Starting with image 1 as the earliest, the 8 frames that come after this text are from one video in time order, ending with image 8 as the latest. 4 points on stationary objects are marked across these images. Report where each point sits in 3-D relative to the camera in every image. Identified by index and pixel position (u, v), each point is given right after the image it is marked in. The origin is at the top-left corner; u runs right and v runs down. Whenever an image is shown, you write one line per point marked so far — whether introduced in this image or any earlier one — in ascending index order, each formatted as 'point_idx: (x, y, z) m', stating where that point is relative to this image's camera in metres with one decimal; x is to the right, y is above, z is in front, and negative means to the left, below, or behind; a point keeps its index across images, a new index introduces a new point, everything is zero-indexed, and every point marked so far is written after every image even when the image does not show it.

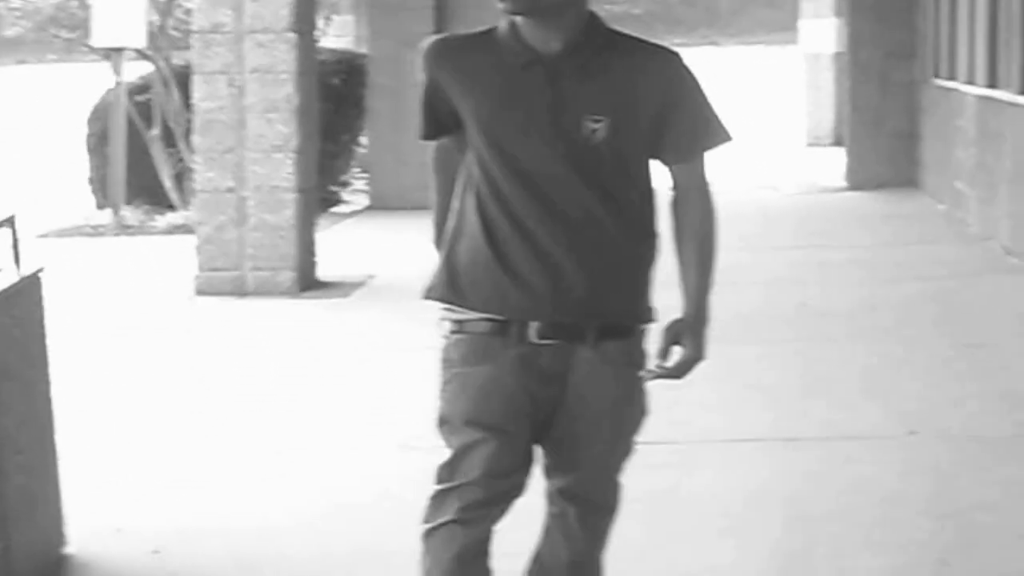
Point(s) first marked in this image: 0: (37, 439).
0: (-0.7, -0.2, +4.4) m
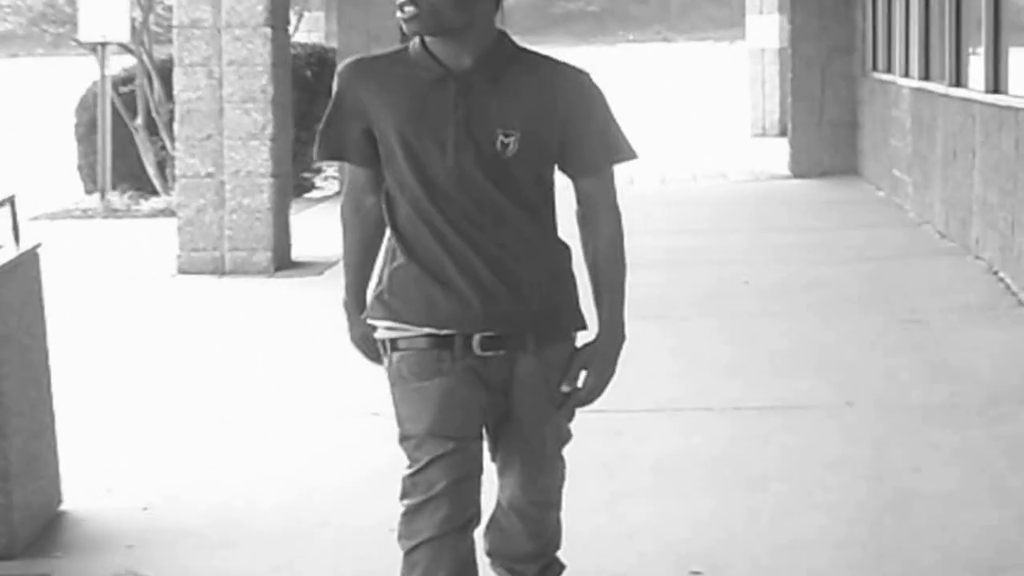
0: (-0.7, -0.2, +4.7) m
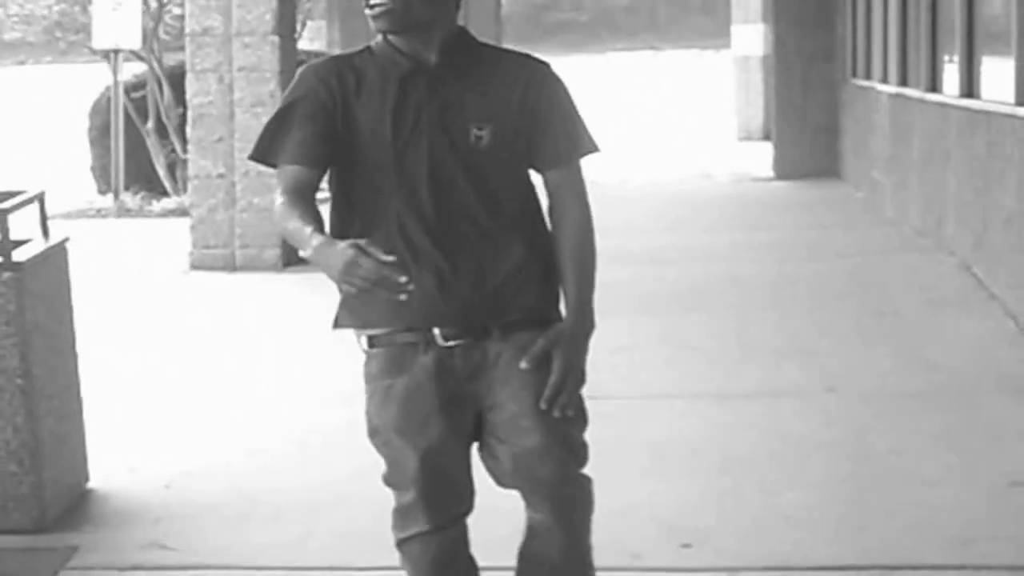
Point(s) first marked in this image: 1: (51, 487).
0: (-0.7, -0.2, +5.0) m
1: (-0.7, -0.3, +4.9) m
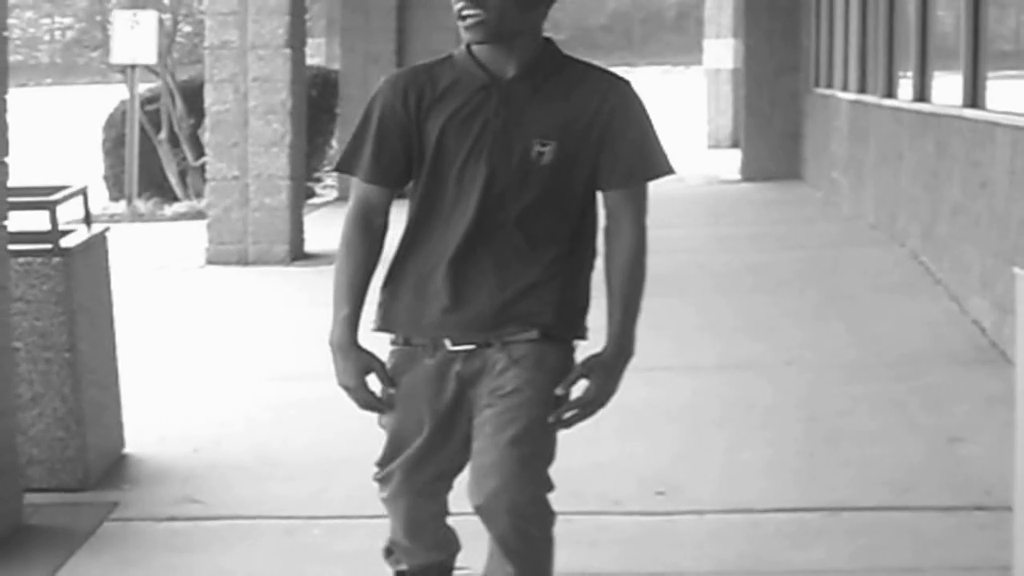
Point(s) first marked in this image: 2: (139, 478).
0: (-0.8, -0.1, +5.6) m
1: (-0.8, -0.3, +5.5) m
2: (-0.7, -0.3, +5.6) m
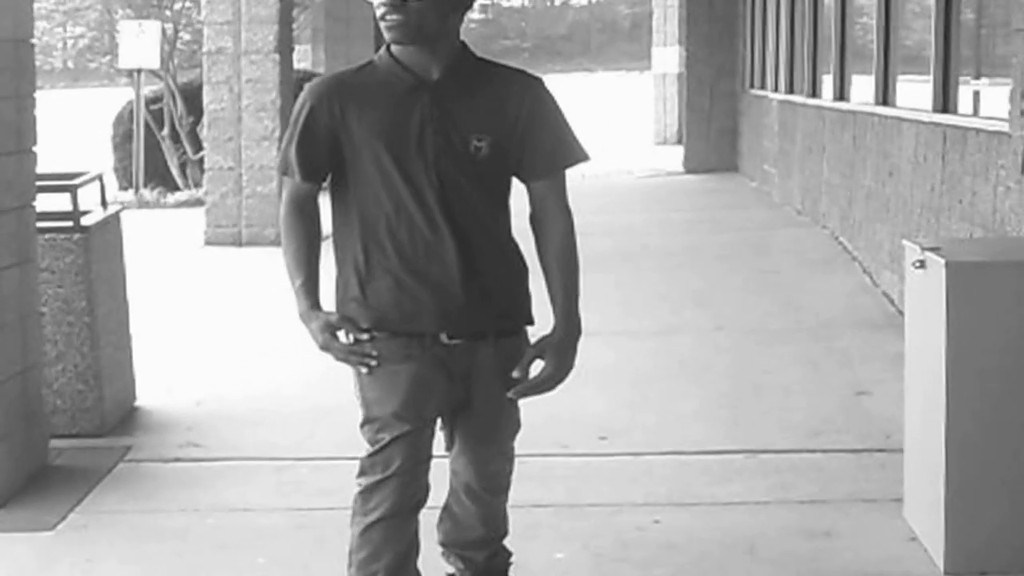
0: (-0.8, -0.1, +6.4) m
1: (-0.8, -0.2, +6.3) m
2: (-0.8, -0.3, +6.4) m
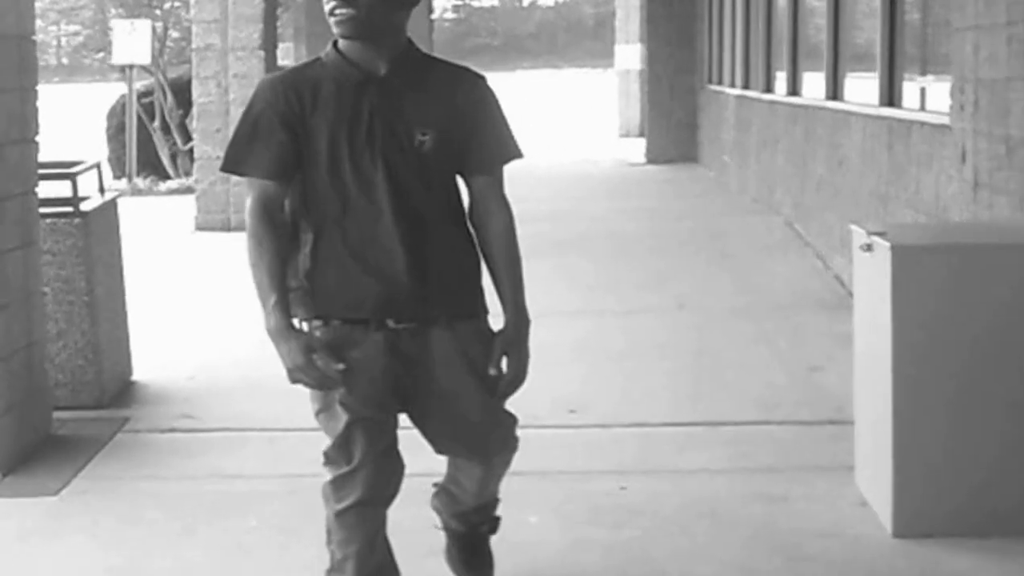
0: (-0.9, 0.0, +6.8) m
1: (-0.9, -0.2, +6.7) m
2: (-0.8, -0.3, +6.8) m
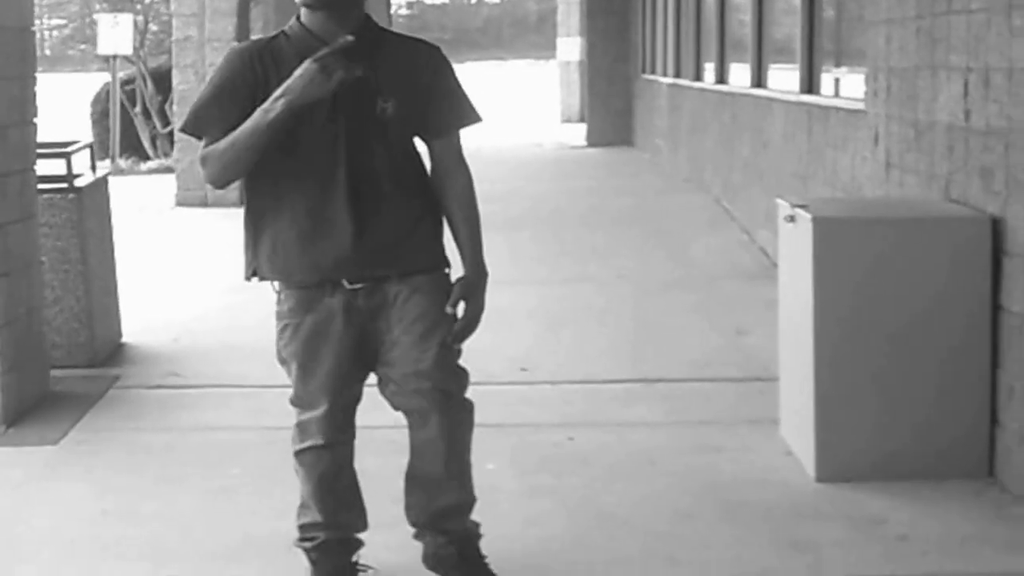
0: (-1.0, 0.0, +7.4) m
1: (-1.0, -0.1, +7.4) m
2: (-0.9, -0.2, +7.4) m
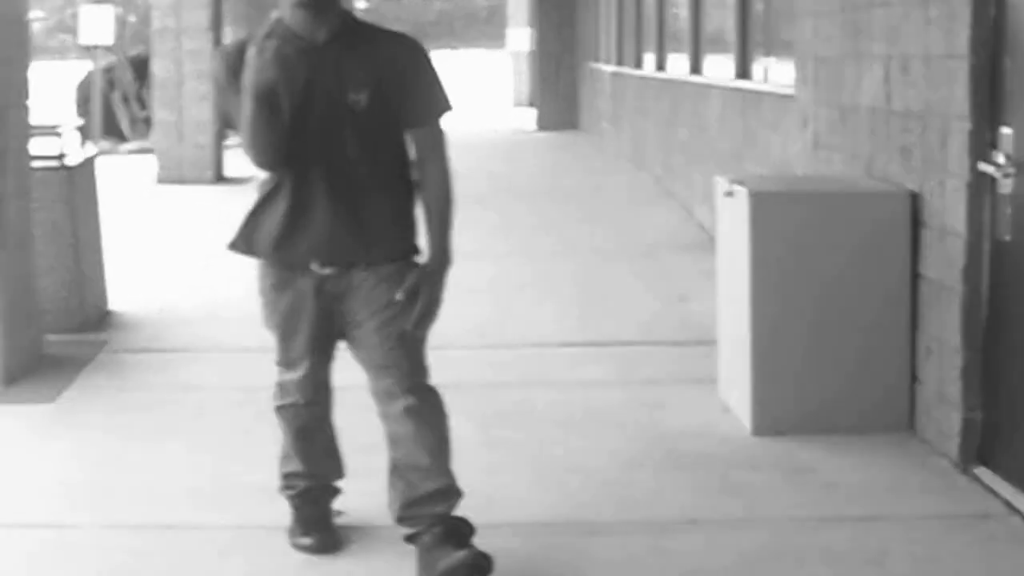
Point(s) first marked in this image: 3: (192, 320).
0: (-1.1, +0.1, +8.0) m
1: (-1.1, 0.0, +8.0) m
2: (-1.0, -0.1, +8.0) m
3: (-0.9, -0.1, +8.1) m
